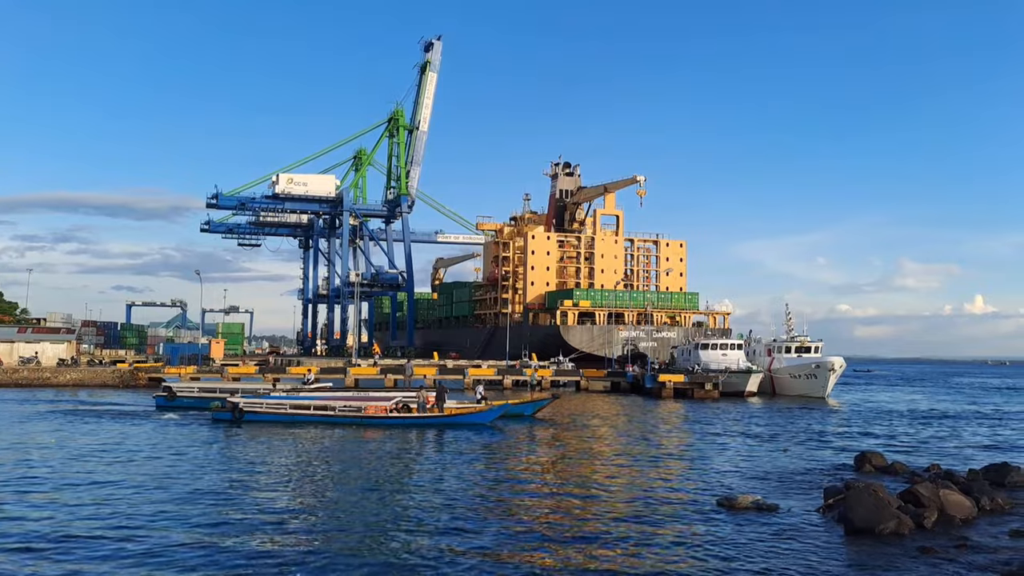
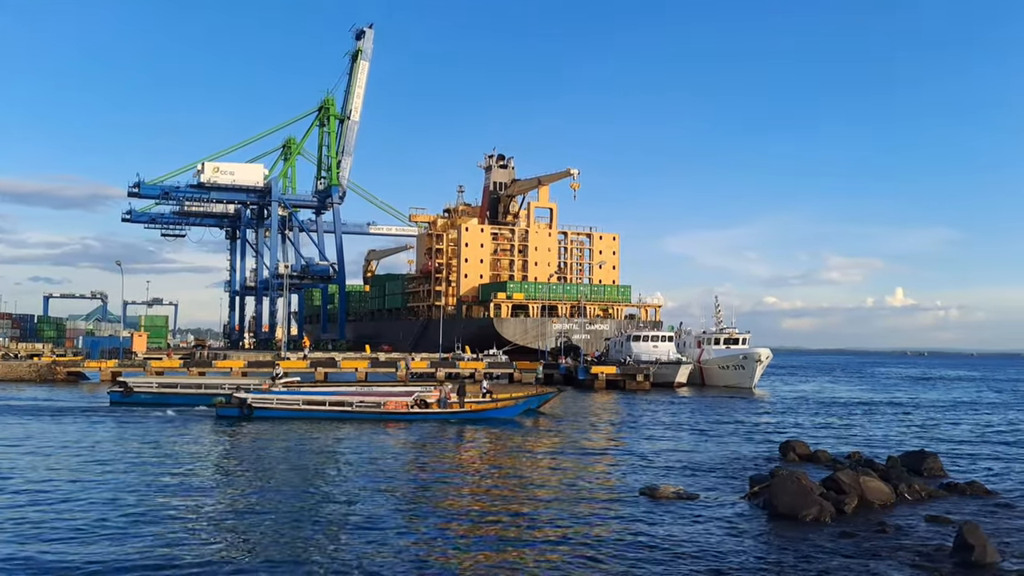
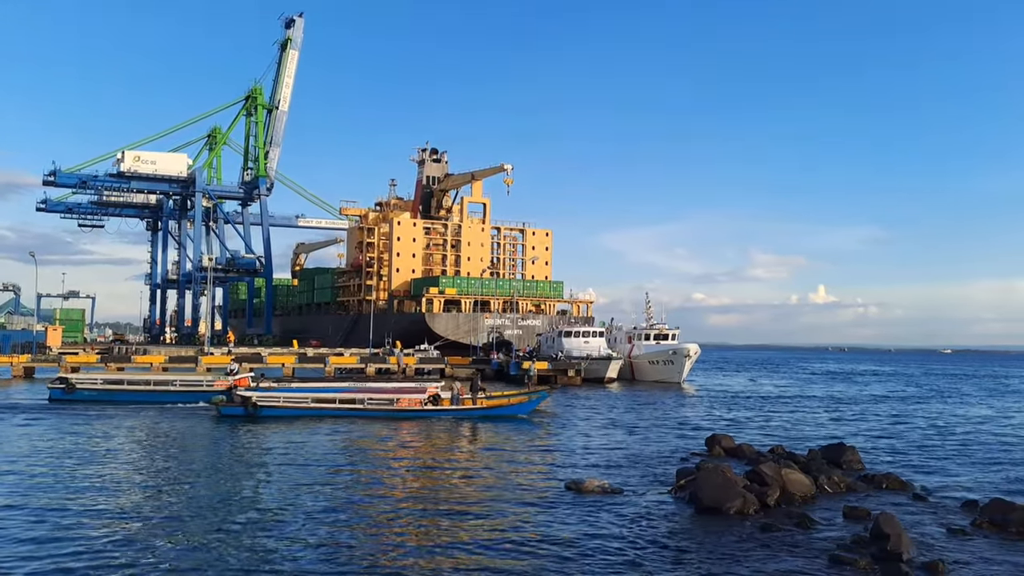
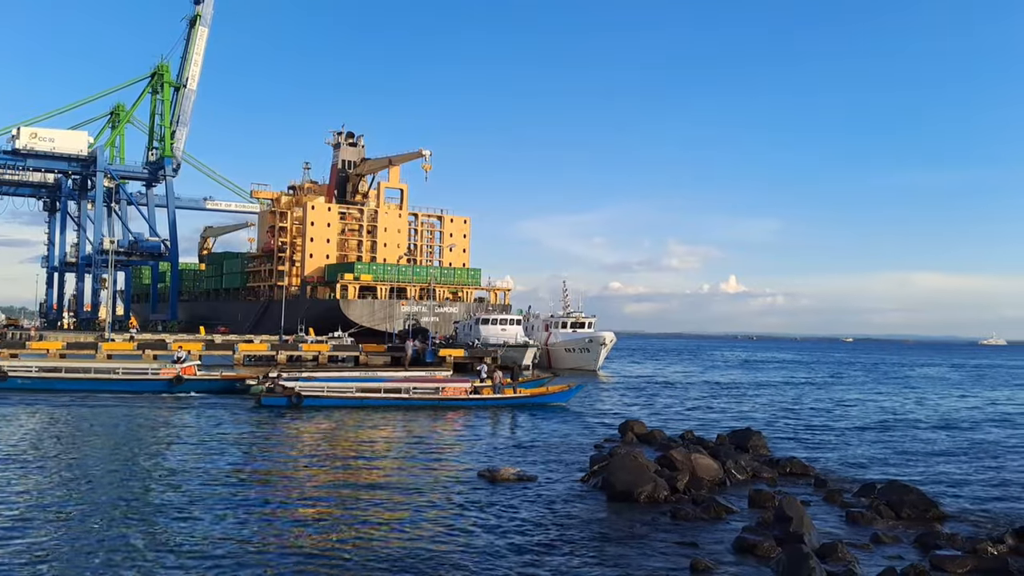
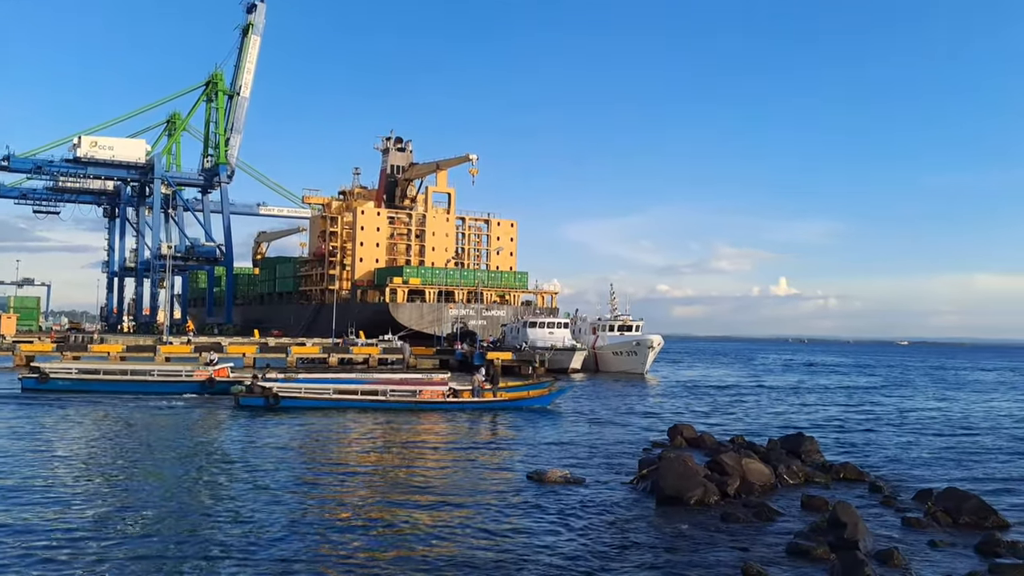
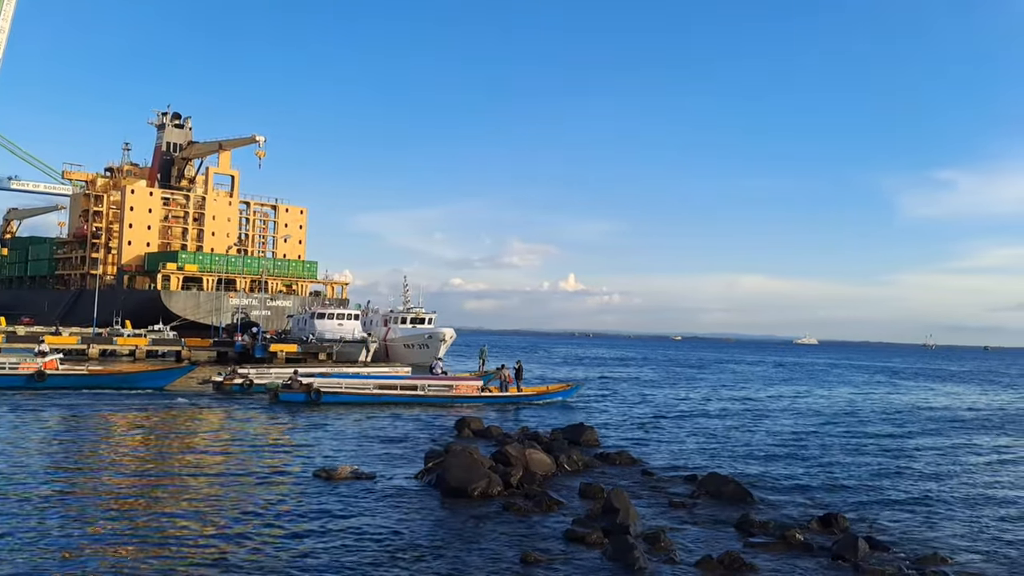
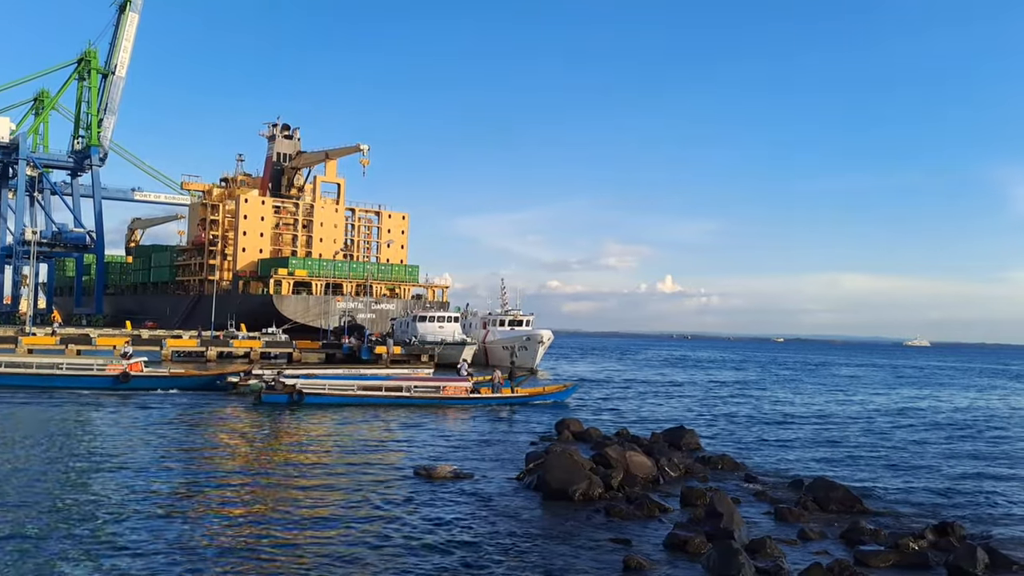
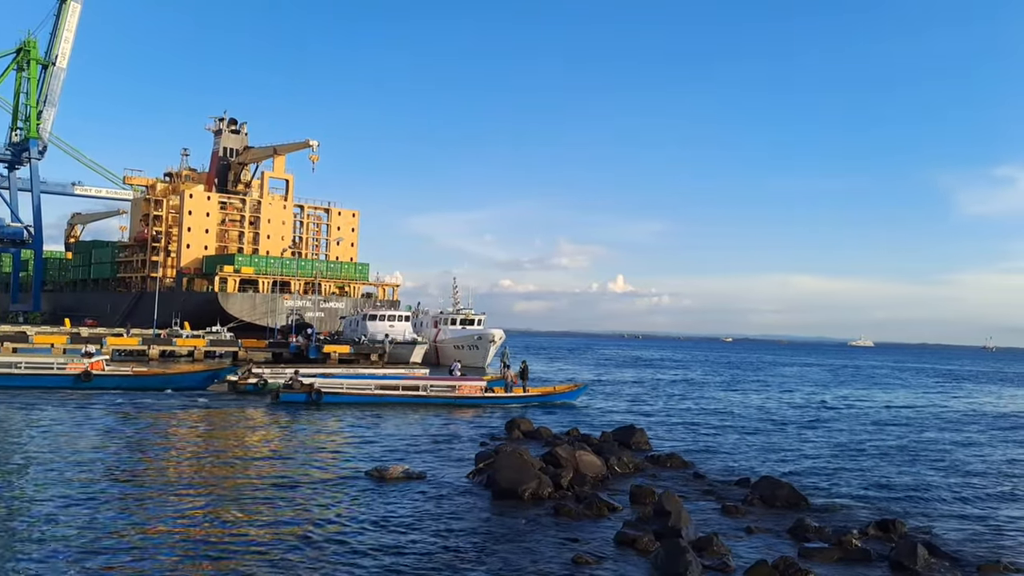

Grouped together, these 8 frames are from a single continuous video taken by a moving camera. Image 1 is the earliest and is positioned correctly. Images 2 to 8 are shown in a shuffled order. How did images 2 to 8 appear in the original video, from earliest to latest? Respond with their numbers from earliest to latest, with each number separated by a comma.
2, 3, 5, 4, 7, 8, 6
